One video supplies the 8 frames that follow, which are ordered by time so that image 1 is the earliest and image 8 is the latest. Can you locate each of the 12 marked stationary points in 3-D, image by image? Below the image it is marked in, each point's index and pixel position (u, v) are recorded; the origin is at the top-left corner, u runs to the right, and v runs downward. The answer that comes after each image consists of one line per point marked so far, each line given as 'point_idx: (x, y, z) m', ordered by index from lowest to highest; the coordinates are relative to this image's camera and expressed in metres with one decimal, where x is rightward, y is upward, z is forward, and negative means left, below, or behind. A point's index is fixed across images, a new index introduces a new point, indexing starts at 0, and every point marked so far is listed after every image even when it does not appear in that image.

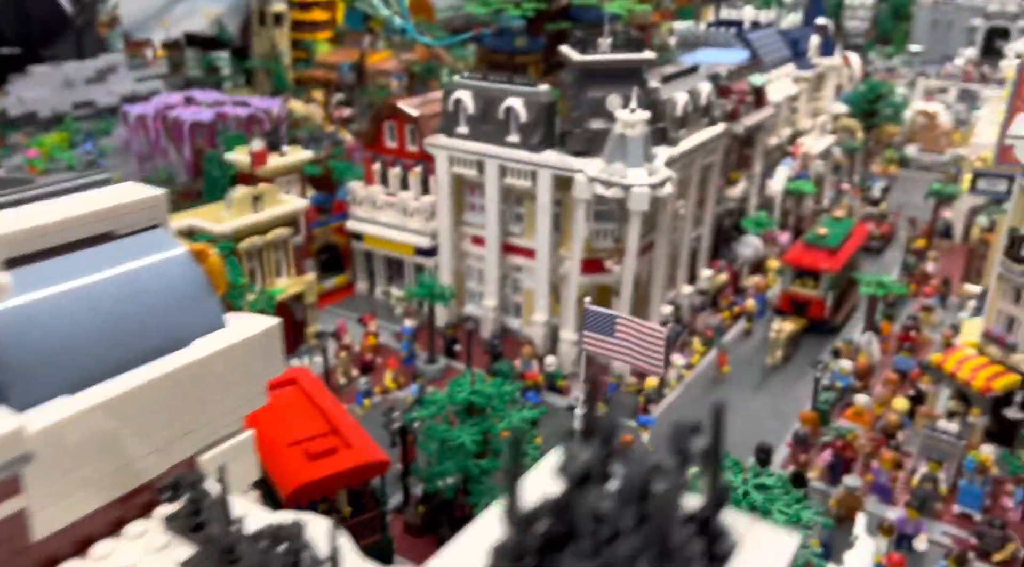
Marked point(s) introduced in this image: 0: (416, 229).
0: (-2.3, +1.3, +19.1) m
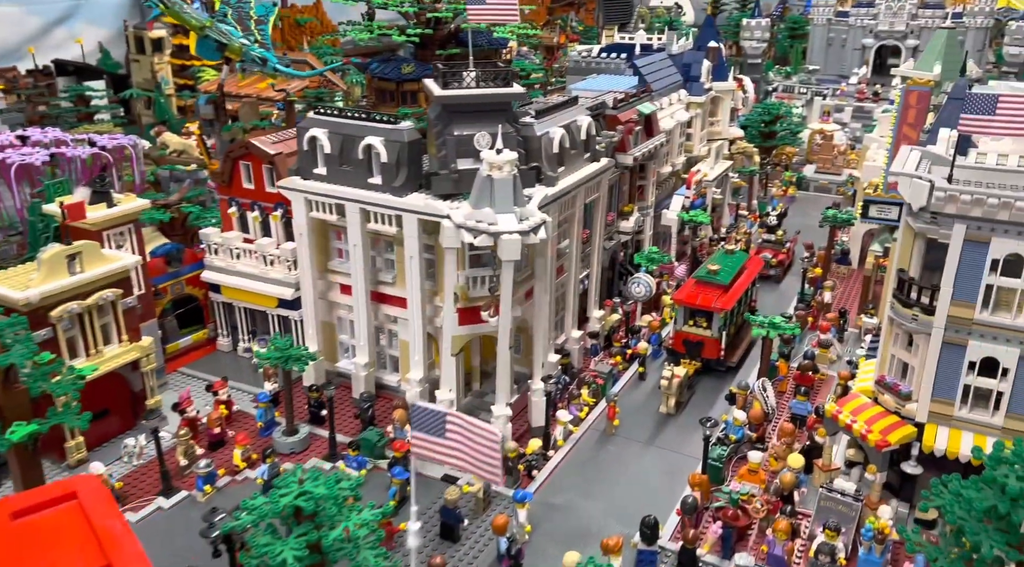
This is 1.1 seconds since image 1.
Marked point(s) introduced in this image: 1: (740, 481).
0: (-5.0, +0.1, +17.3) m
1: (+3.9, -3.3, +13.9) m
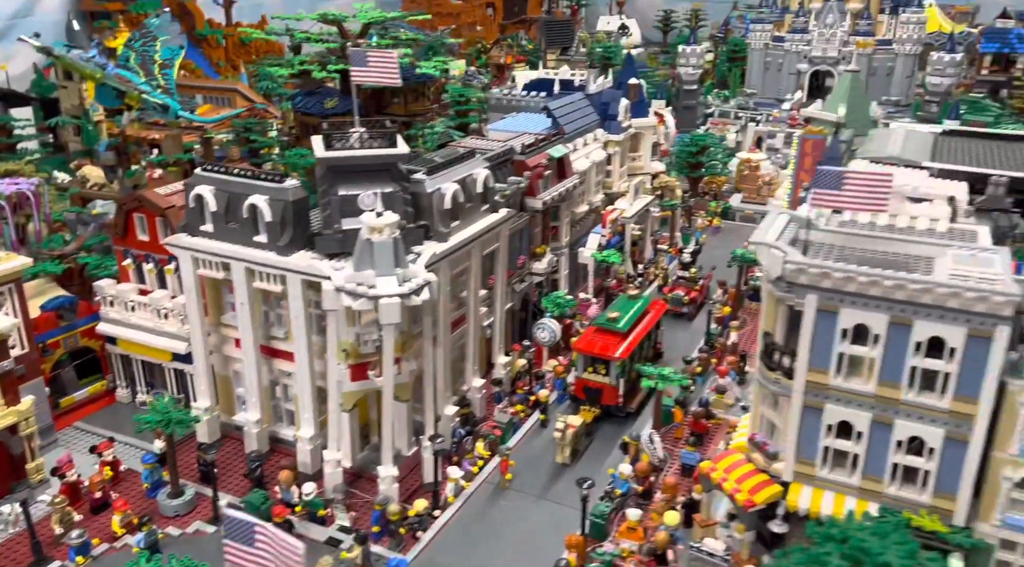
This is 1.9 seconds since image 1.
0: (-7.1, -1.0, +17.2) m
1: (+1.8, -4.4, +14.0) m
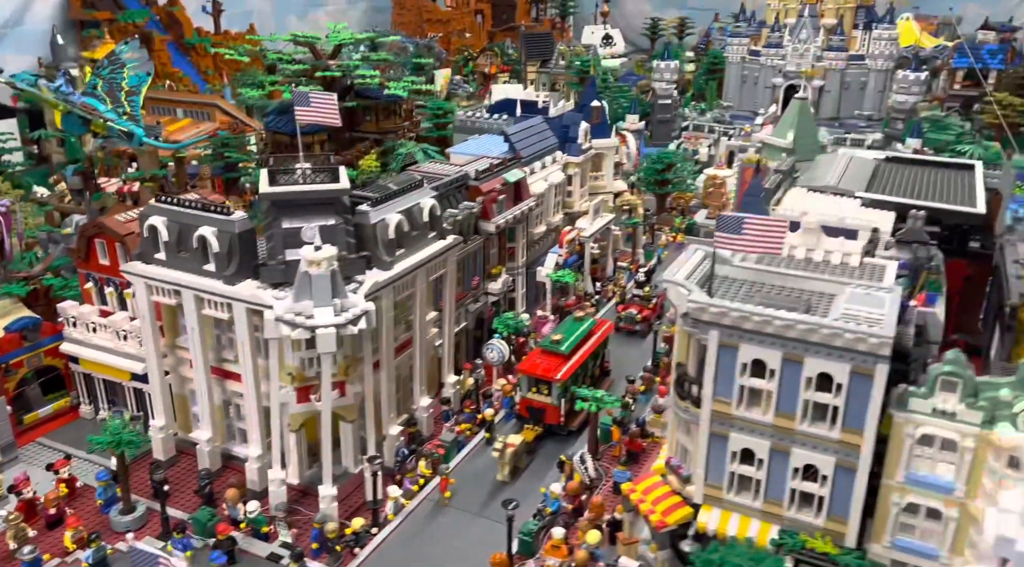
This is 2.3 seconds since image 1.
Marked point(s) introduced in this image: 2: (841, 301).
0: (-8.4, -1.5, +17.9) m
1: (+0.6, -4.9, +14.8) m
2: (+5.3, -0.3, +13.2) m
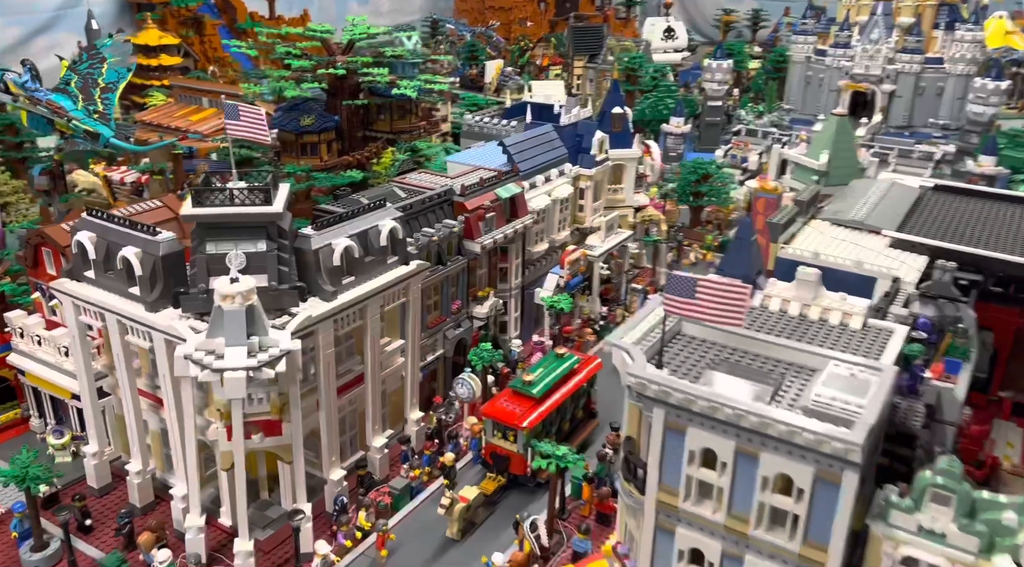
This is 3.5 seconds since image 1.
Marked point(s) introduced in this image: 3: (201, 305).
0: (-9.1, -1.8, +16.9) m
1: (-0.7, -5.7, +13.0) m
2: (+4.1, -1.3, +10.8) m
3: (-5.3, -0.4, +14.1) m
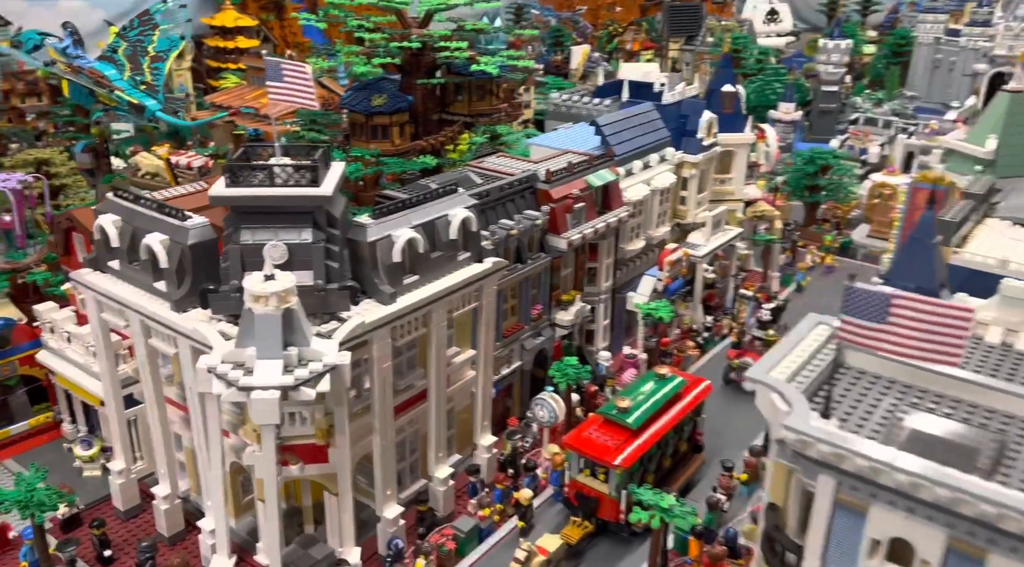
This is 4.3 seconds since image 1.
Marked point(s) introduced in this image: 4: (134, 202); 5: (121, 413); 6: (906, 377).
0: (-7.5, -1.6, +14.8) m
1: (+0.4, -5.8, +10.2) m
2: (+5.1, -1.5, +7.6) m
3: (-4.0, -0.3, +11.7) m
4: (-5.9, +1.3, +12.9) m
5: (-6.7, -2.2, +14.0) m
6: (+4.2, -1.0, +8.8) m
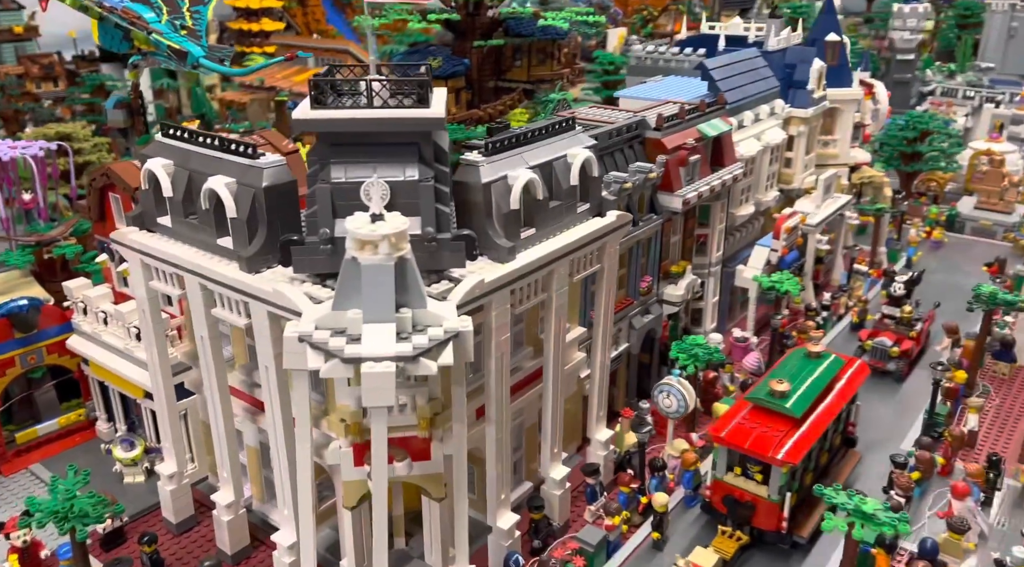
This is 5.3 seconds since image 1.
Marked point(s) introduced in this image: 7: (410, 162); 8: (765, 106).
0: (-5.6, -1.1, +12.4) m
1: (+2.3, -5.1, +7.6) m
2: (+6.9, -0.8, +5.0) m
3: (-2.1, +0.3, +9.2) m
4: (-4.1, +1.8, +10.5) m
5: (-4.8, -1.7, +11.6) m
6: (+6.0, -0.3, +6.2) m
7: (-1.2, +1.4, +9.4) m
8: (+5.4, +3.7, +17.3) m
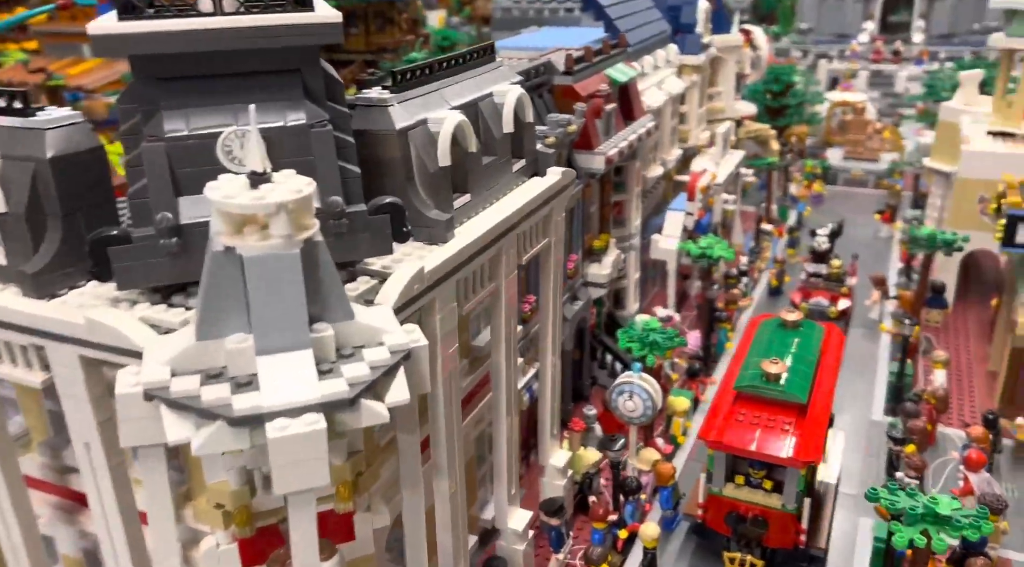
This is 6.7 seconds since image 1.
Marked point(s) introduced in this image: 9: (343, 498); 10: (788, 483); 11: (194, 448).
0: (-6.3, -1.7, +8.1) m
1: (+2.8, -4.7, +5.2) m
2: (+7.3, +0.2, +3.6) m
3: (-2.4, +0.1, +5.8) m
4: (-4.8, +1.4, +6.5) m
5: (-5.3, -2.2, +7.5) m
6: (+6.2, +0.5, +4.6) m
7: (-1.6, +1.4, +6.1) m
8: (+2.8, +4.3, +15.2) m
9: (-1.3, -1.7, +6.5) m
10: (+3.0, -2.1, +9.0) m
11: (-1.8, -0.9, +4.7) m
